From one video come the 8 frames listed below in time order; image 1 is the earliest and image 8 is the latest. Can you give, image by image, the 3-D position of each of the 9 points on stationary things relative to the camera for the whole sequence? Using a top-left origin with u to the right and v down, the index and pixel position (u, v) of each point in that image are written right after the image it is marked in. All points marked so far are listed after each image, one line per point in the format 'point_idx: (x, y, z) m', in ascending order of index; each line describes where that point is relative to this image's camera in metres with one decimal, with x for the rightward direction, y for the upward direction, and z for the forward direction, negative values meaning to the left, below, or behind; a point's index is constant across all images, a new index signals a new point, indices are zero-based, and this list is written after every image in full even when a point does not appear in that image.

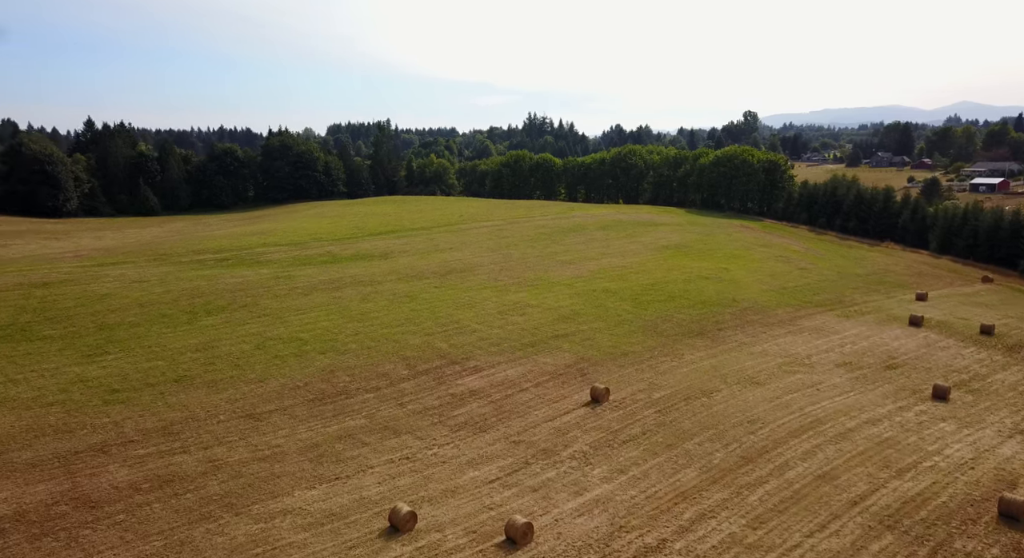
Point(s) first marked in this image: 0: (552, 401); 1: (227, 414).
0: (+1.1, -3.5, +17.8) m
1: (-7.4, -3.5, +15.9) m
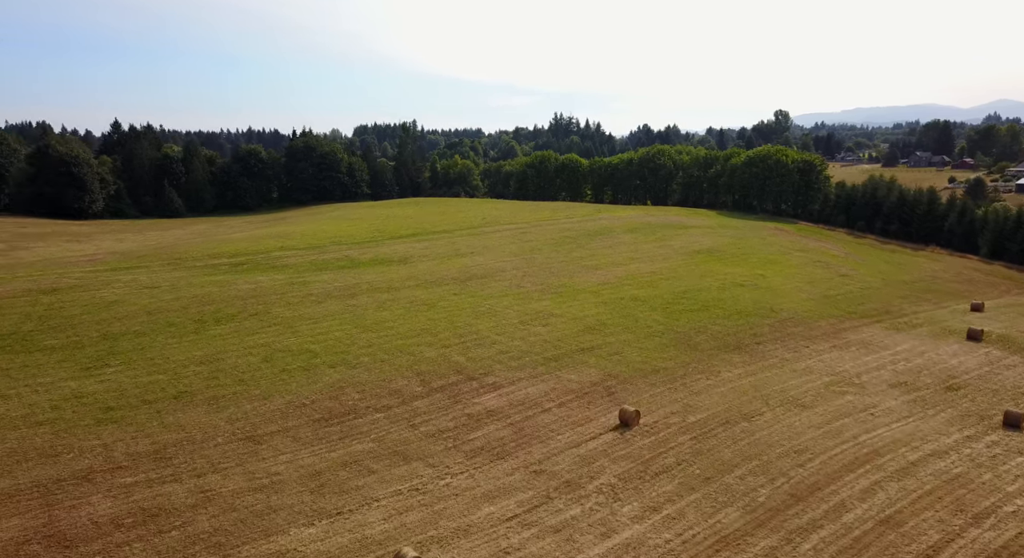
0: (+1.7, -3.8, +16.3) m
1: (-6.9, -3.8, +14.8) m
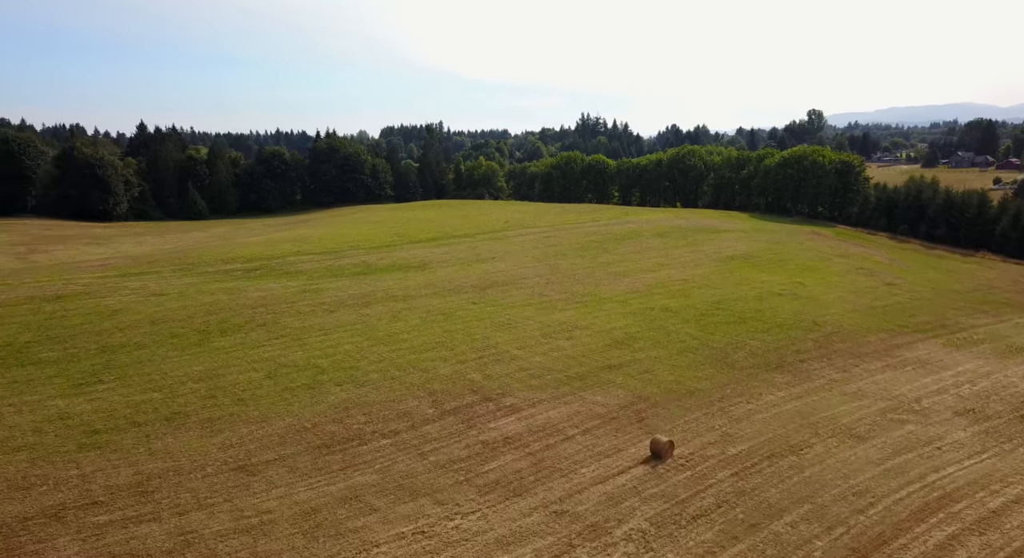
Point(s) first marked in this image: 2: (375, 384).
0: (+2.1, -4.2, +14.7) m
1: (-6.5, -4.1, +13.5) m
2: (-4.0, -3.1, +18.1) m
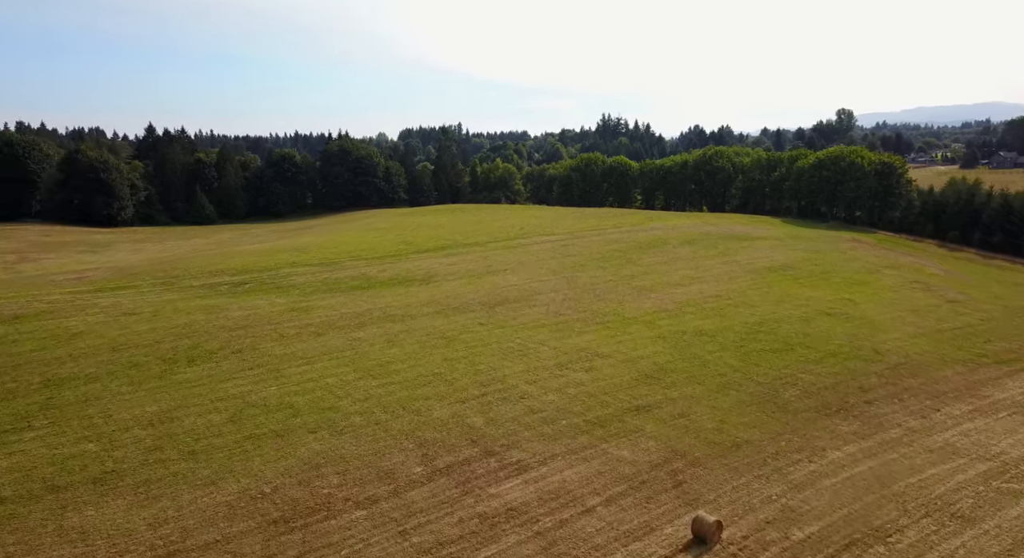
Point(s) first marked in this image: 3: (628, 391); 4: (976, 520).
0: (+2.2, -4.8, +11.6) m
1: (-6.4, -4.7, +10.6) m
2: (-3.9, -3.7, +15.2) m
3: (+3.3, -3.2, +17.6) m
4: (+8.8, -4.6, +11.7) m
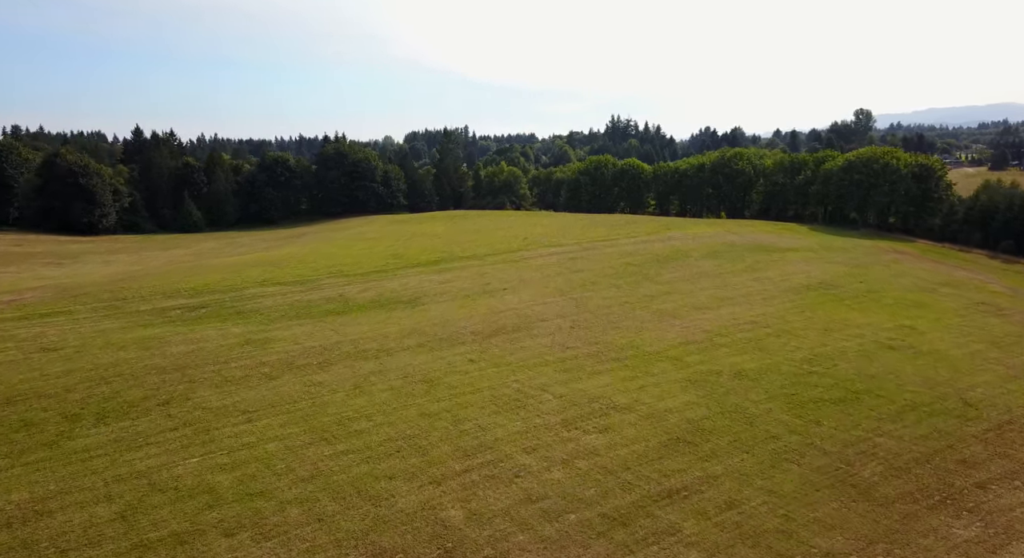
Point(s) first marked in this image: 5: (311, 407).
0: (+2.0, -5.7, +7.4) m
1: (-6.7, -5.5, +6.6) m
2: (-4.1, -4.6, +11.1) m
3: (+3.1, -4.0, +13.4) m
4: (+8.5, -5.4, +7.5) m
5: (-5.3, -3.3, +16.1) m
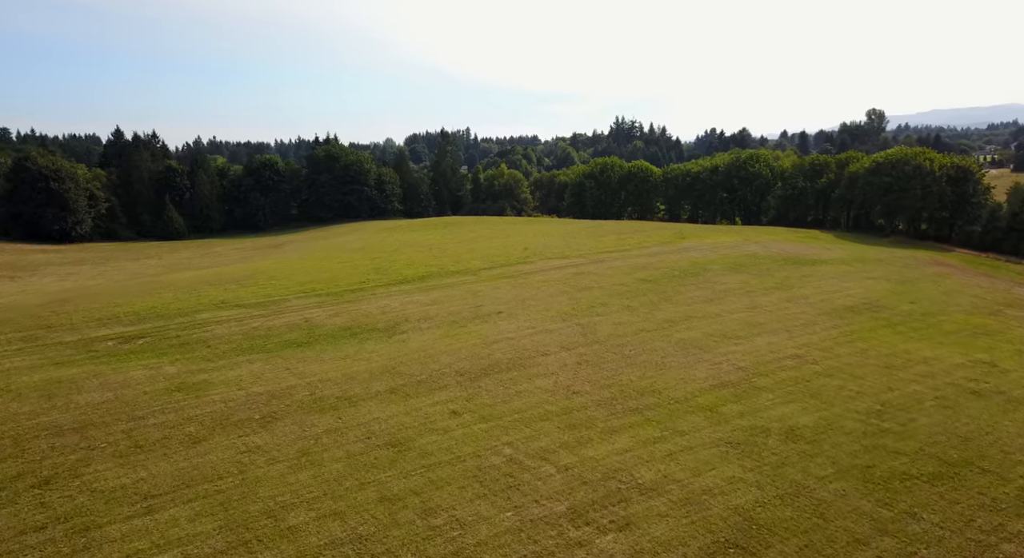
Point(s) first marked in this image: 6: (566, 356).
0: (+1.7, -6.4, +3.5) m
1: (-7.0, -6.3, +2.8) m
2: (-4.3, -5.3, +7.2) m
3: (+2.9, -4.8, +9.5) m
4: (+8.3, -6.2, +3.5) m
5: (-5.5, -4.1, +12.3) m
6: (+1.7, -2.4, +19.4) m
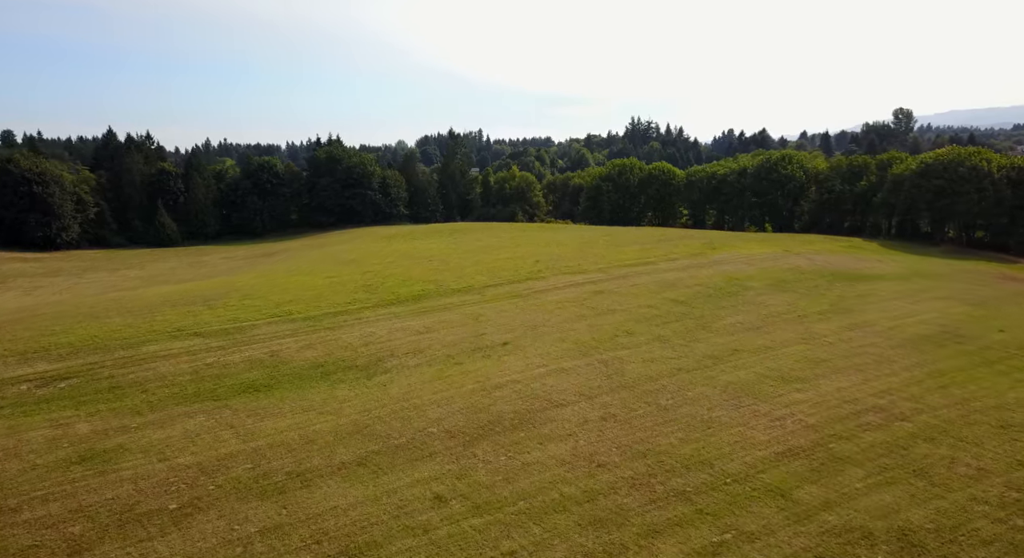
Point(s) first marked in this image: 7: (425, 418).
0: (+1.6, -7.2, -0.5) m
1: (-7.1, -7.0, -1.1) m
2: (-4.4, -6.1, +3.3) m
3: (+2.9, -5.6, +5.4) m
4: (+8.1, -6.9, -0.7) m
5: (-5.4, -4.8, +8.4) m
6: (+1.9, -3.2, +15.4) m
7: (-2.1, -3.3, +14.7) m
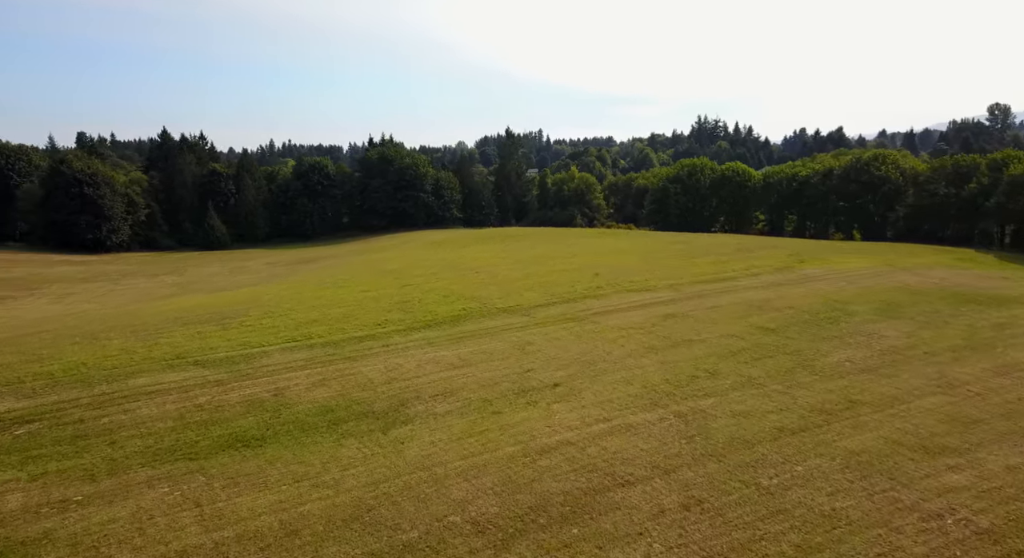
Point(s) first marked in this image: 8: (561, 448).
0: (+1.0, -7.8, -4.4) m
1: (-7.8, -7.6, -4.1) m
2: (-4.6, -6.7, 0.0) m
3: (+2.8, -6.3, +1.5) m
4: (+7.5, -7.7, -5.1) m
5: (-5.1, -5.4, +5.2) m
6: (+2.8, -3.9, +11.5) m
7: (-1.2, -3.9, +11.1) m
8: (+1.1, -3.5, +12.9) m
